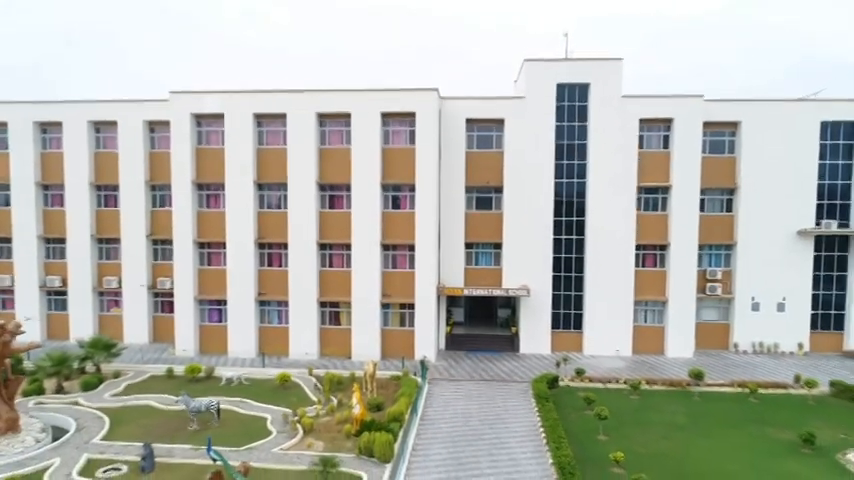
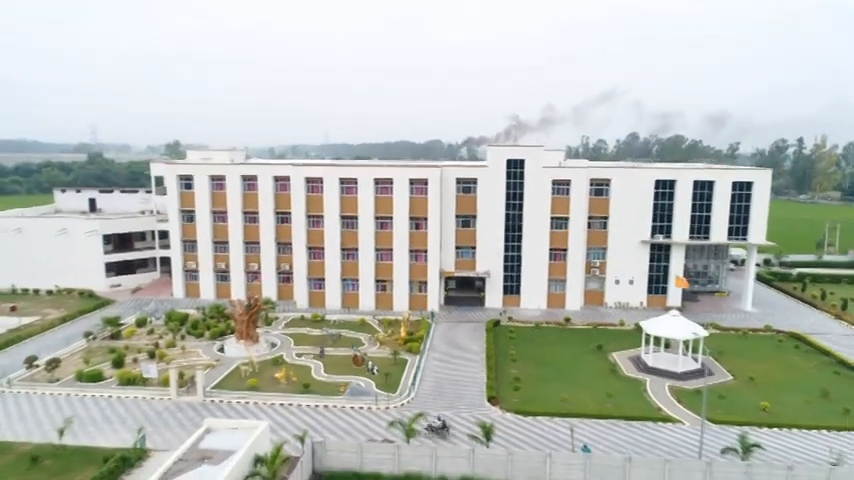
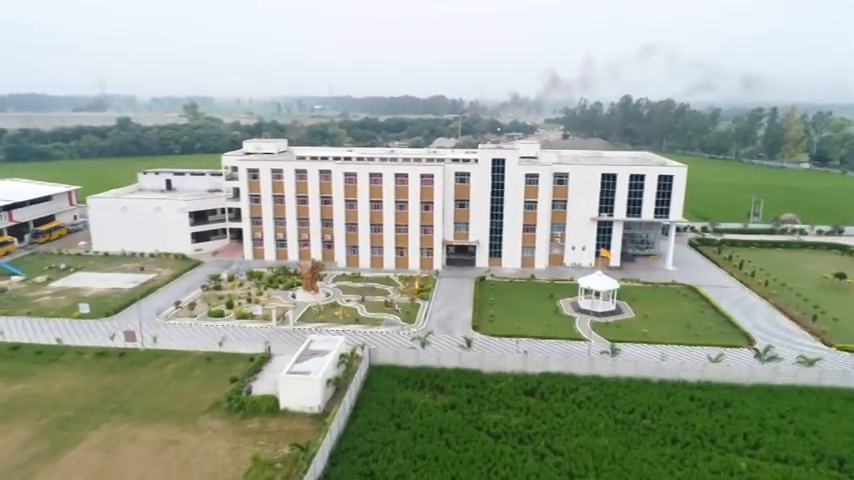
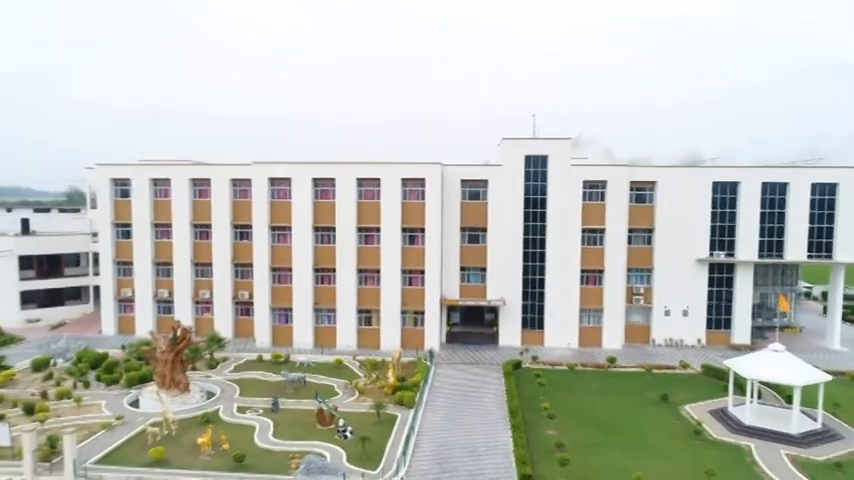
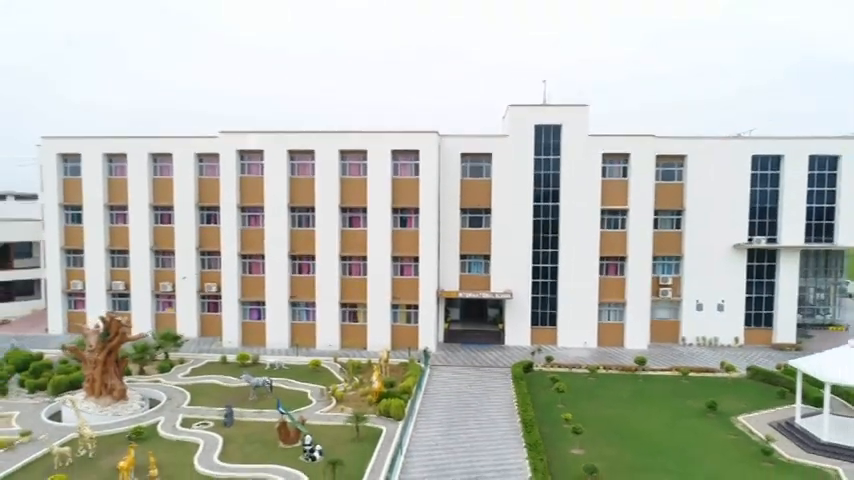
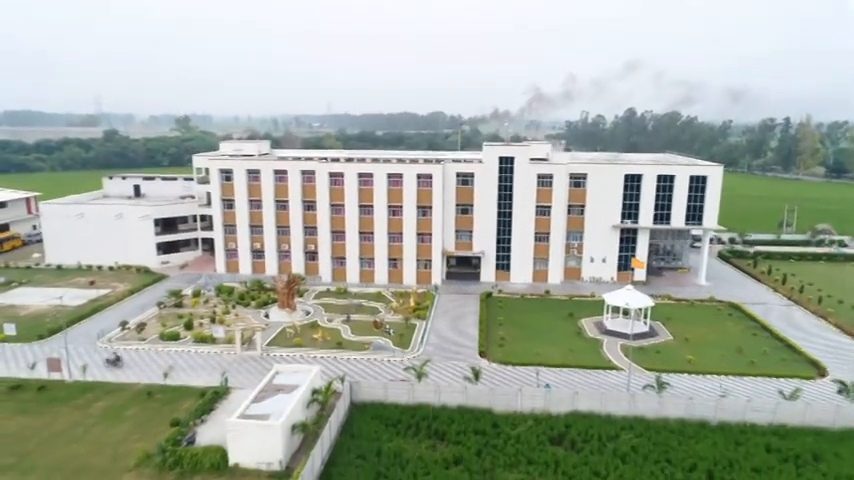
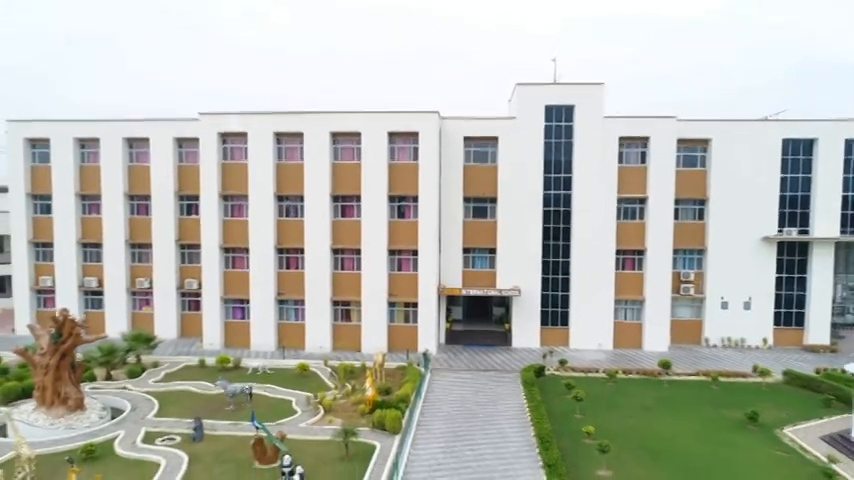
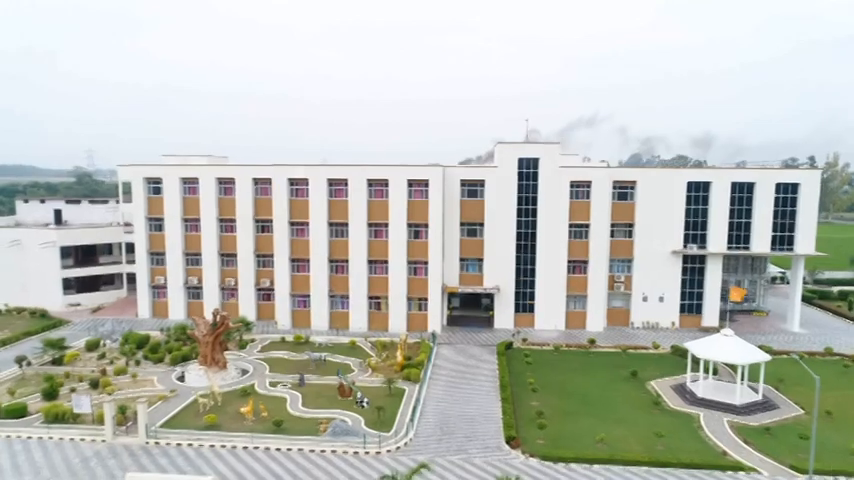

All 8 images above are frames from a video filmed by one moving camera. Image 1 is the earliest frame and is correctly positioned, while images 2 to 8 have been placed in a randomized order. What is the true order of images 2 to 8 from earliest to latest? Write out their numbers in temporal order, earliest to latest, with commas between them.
7, 5, 4, 8, 2, 6, 3
